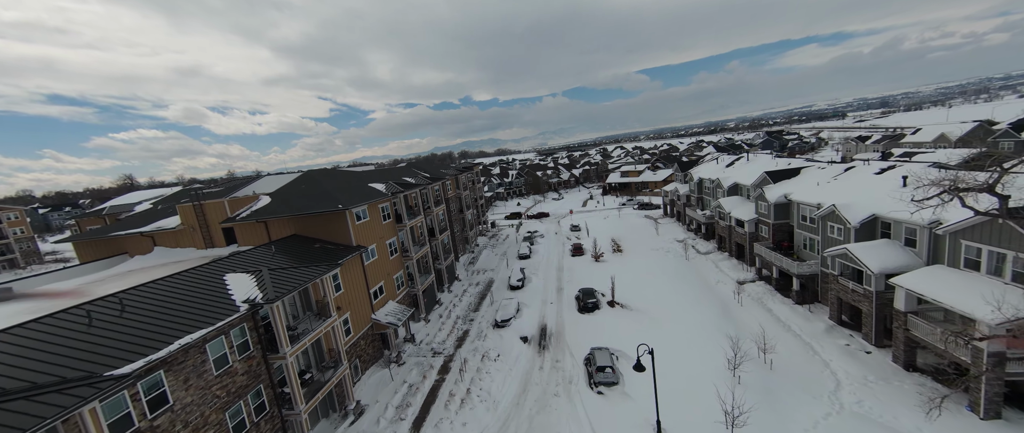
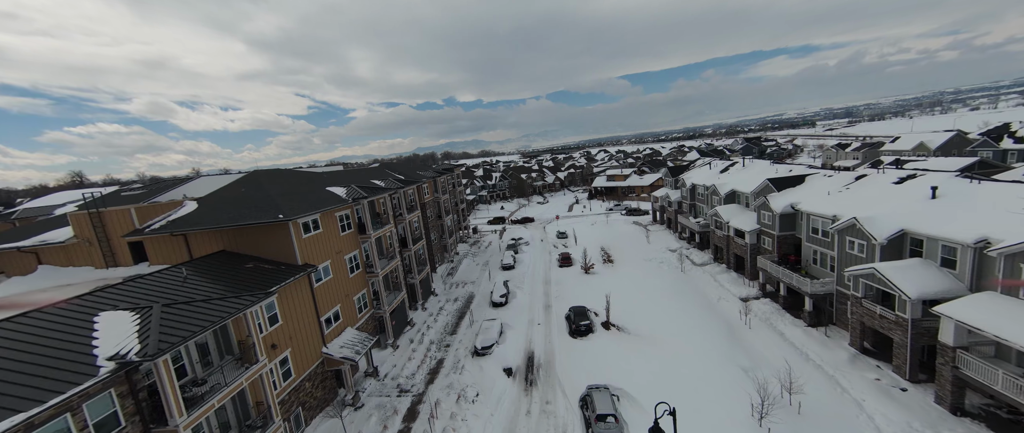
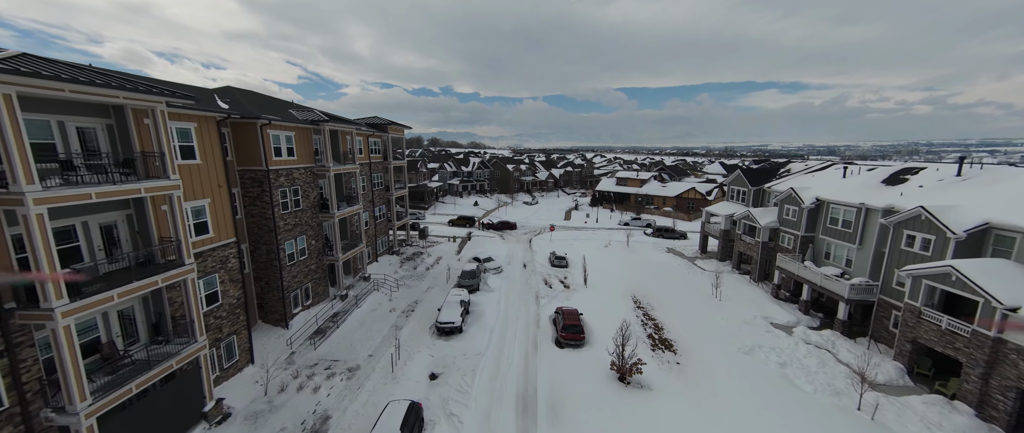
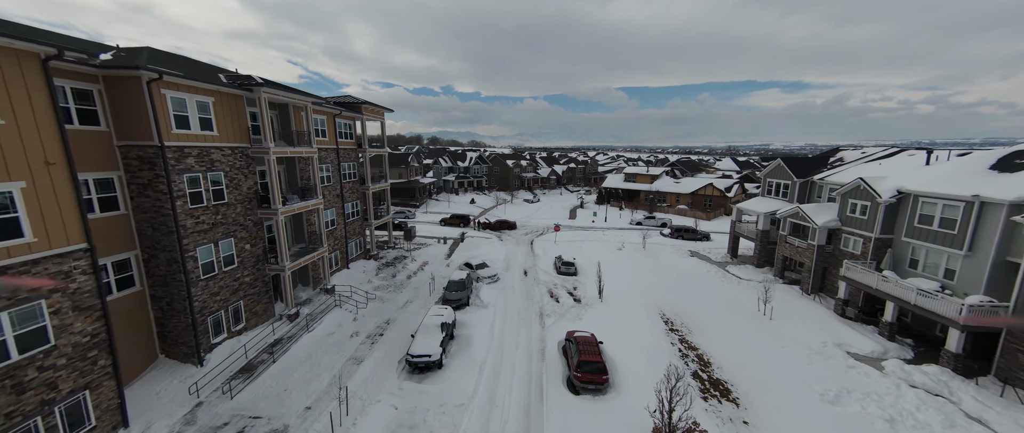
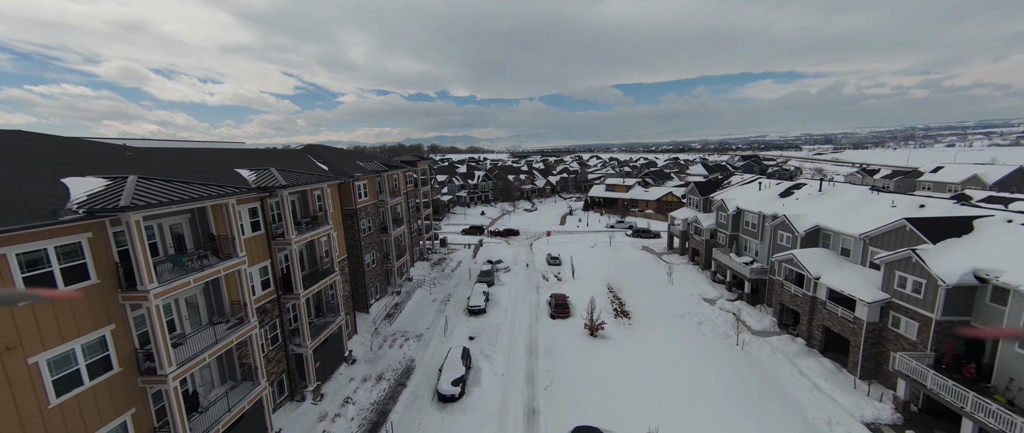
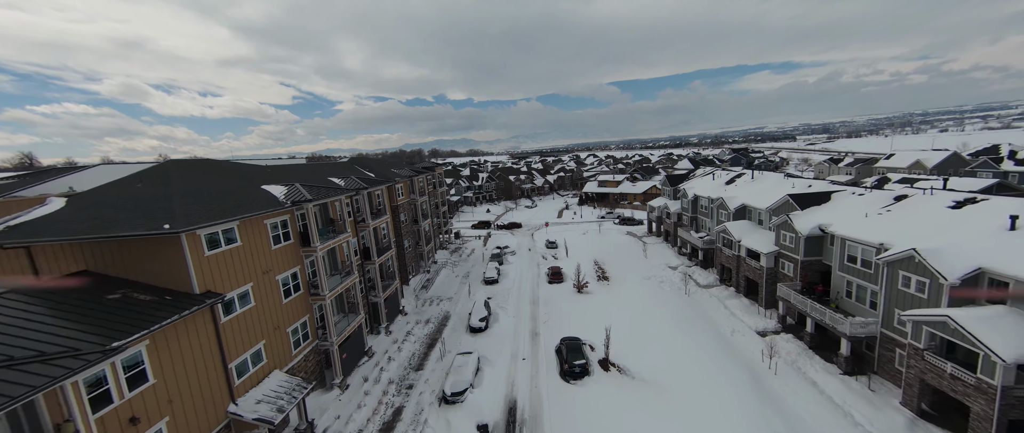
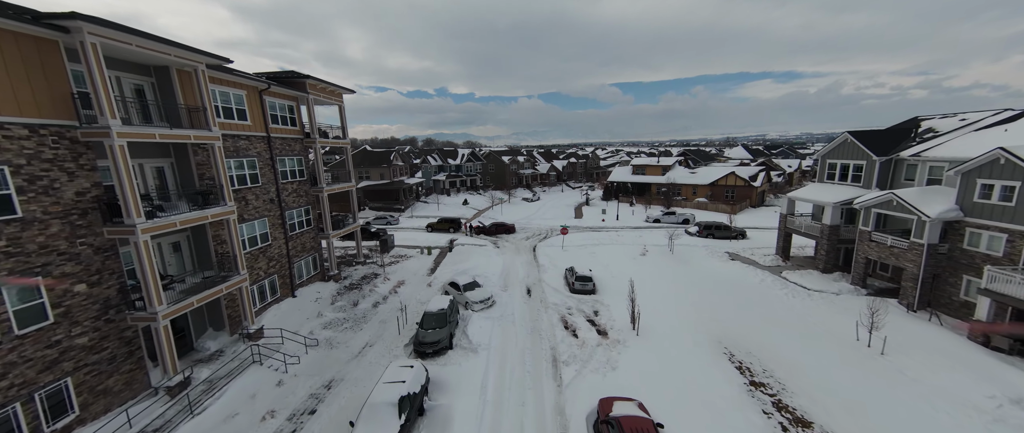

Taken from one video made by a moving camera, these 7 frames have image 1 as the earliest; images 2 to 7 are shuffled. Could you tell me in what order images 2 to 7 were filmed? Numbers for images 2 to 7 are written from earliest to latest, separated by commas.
2, 6, 5, 3, 4, 7
